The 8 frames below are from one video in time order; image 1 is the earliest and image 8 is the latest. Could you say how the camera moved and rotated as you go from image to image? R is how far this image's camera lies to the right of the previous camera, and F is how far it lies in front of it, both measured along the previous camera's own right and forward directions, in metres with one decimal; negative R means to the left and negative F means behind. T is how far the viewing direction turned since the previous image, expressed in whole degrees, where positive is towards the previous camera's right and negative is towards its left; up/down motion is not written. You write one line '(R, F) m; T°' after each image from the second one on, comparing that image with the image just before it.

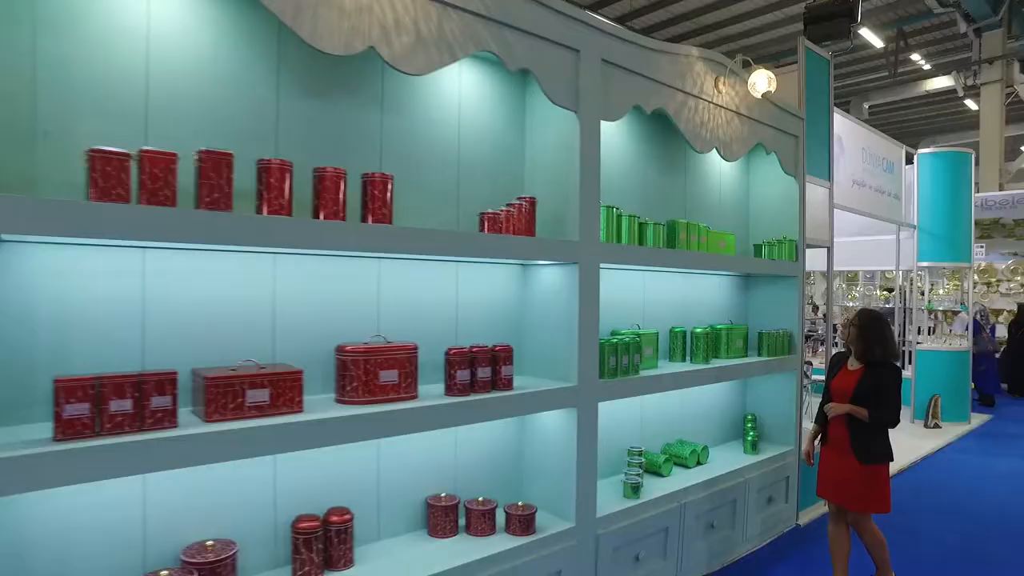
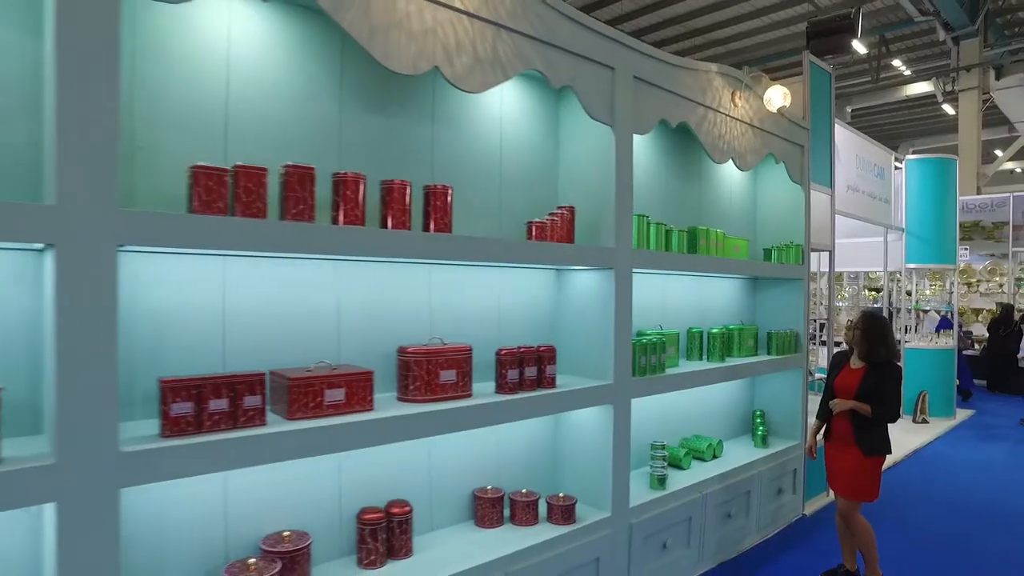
(-0.3, -0.1) m; +2°
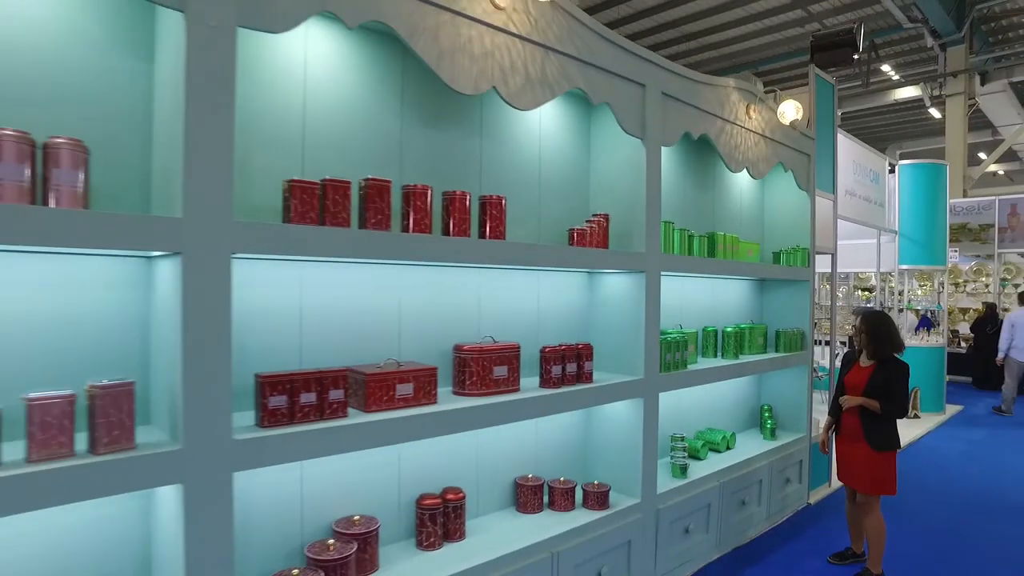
(-0.3, -0.2) m; +1°
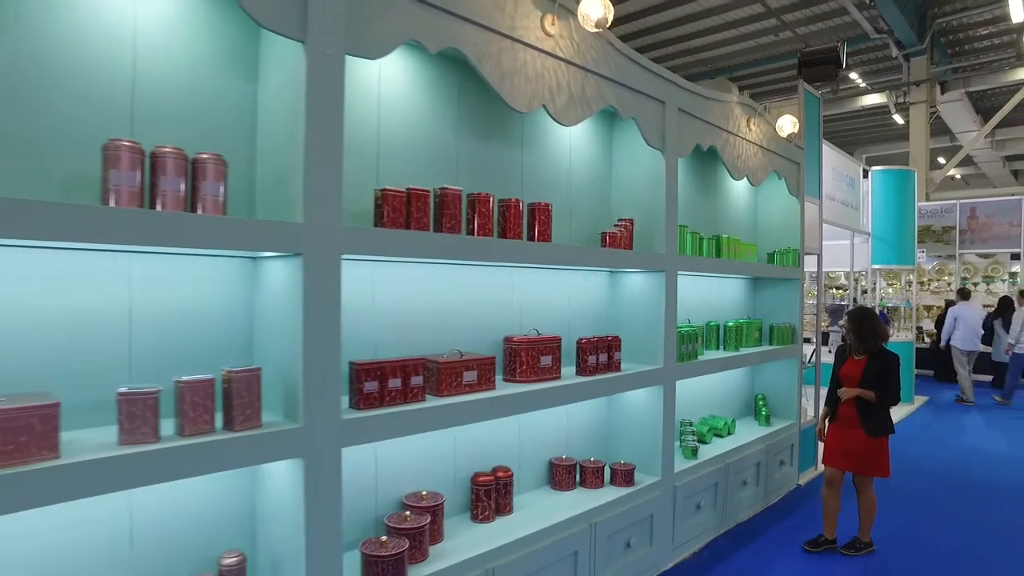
(-0.3, -0.3) m; +3°
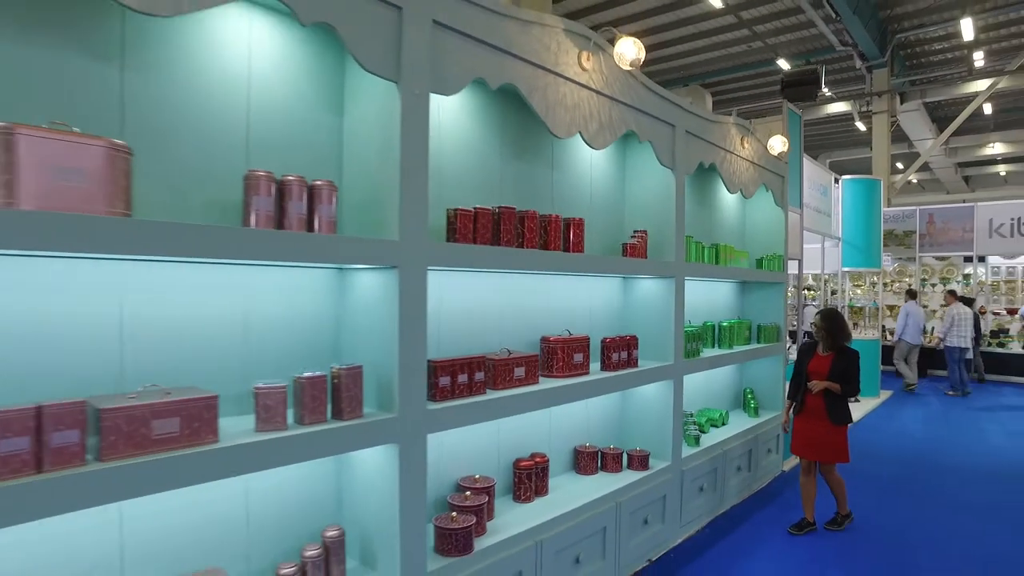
(-0.4, -0.3) m; +3°
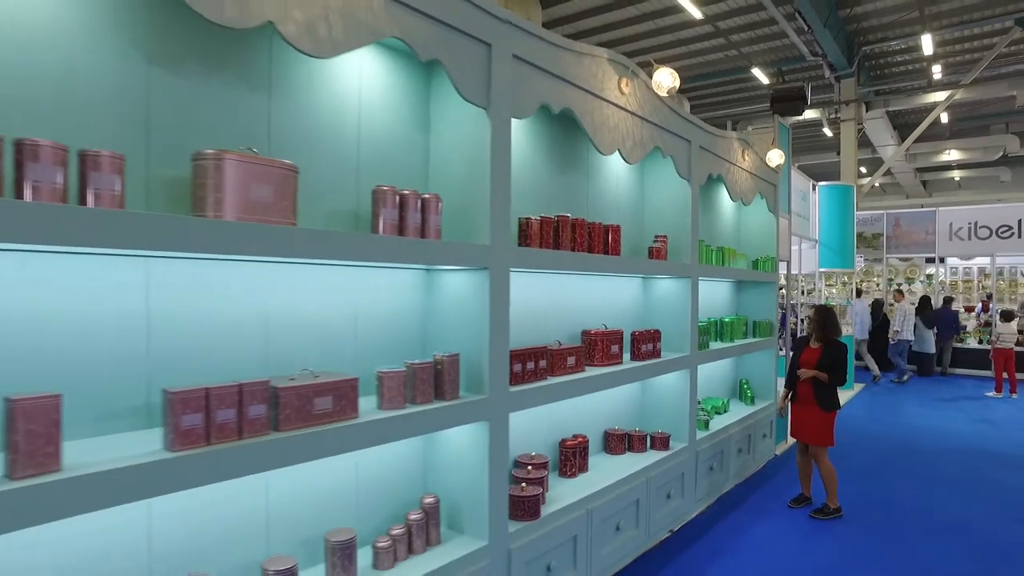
(-0.4, -0.3) m; +3°
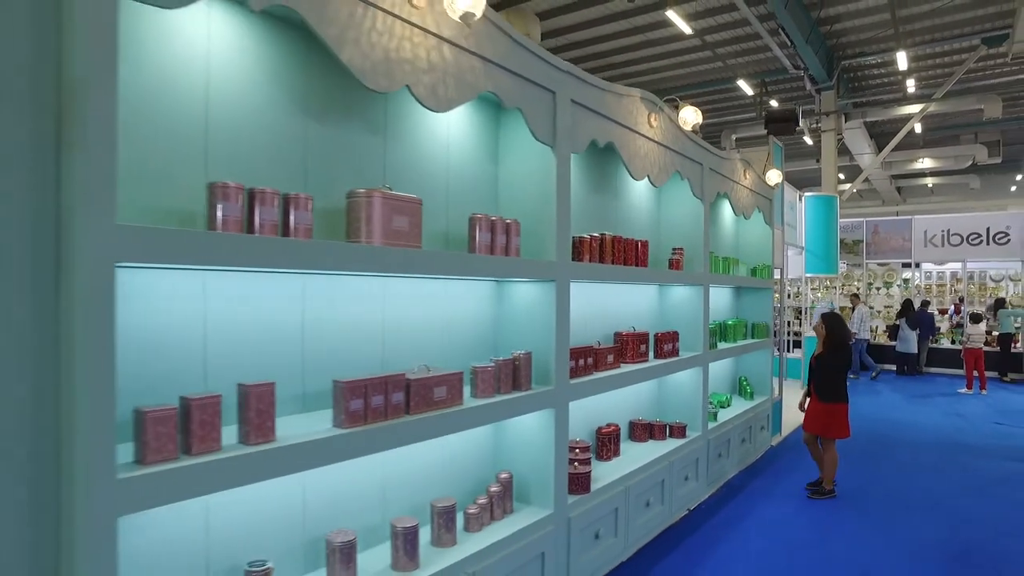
(-0.4, -0.5) m; +2°
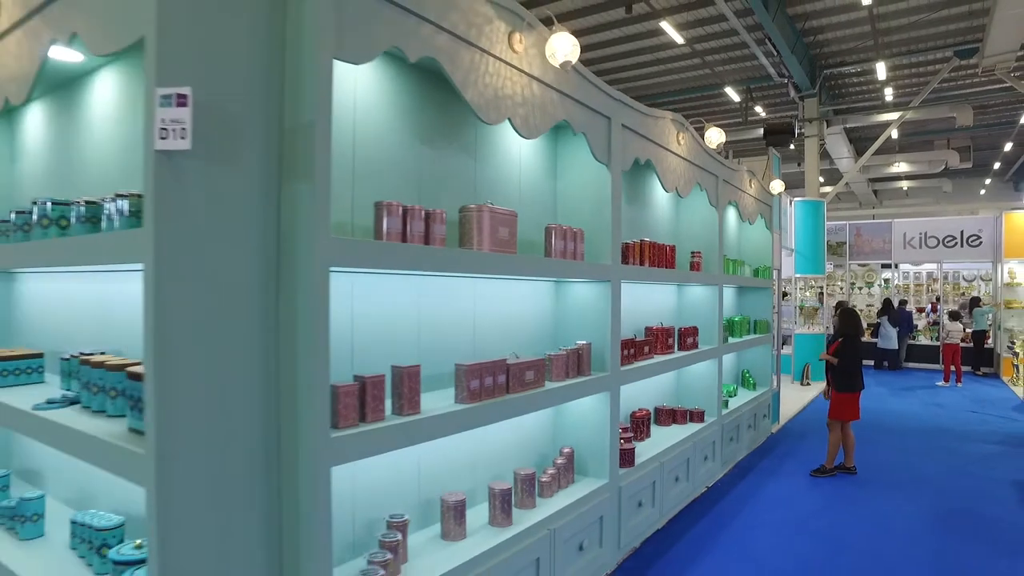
(-0.5, -0.4) m; +2°
